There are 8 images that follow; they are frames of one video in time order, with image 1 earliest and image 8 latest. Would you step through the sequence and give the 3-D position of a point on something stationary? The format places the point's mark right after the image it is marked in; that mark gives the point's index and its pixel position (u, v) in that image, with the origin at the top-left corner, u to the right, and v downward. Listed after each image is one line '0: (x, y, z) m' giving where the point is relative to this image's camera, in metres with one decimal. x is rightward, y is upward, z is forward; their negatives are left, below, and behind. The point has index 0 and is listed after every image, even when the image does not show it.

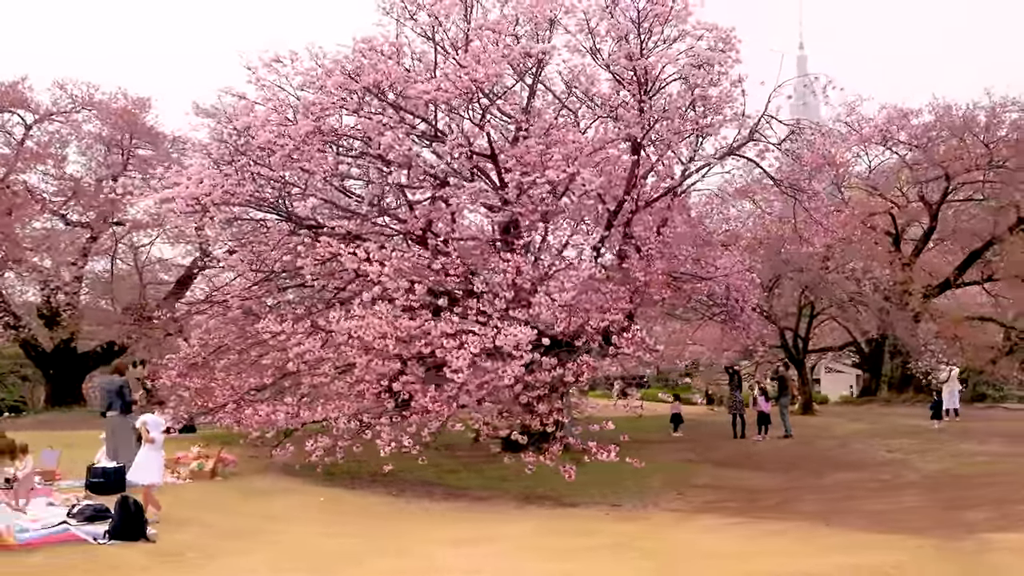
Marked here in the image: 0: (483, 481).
0: (-0.3, -2.2, +9.9) m
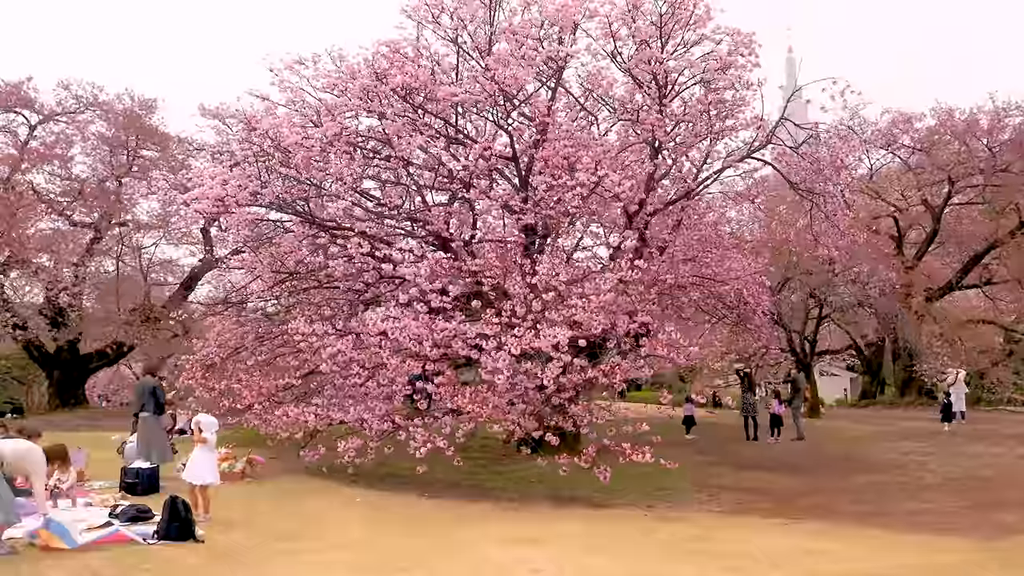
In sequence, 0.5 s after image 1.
0: (0.0, -2.3, +9.9) m
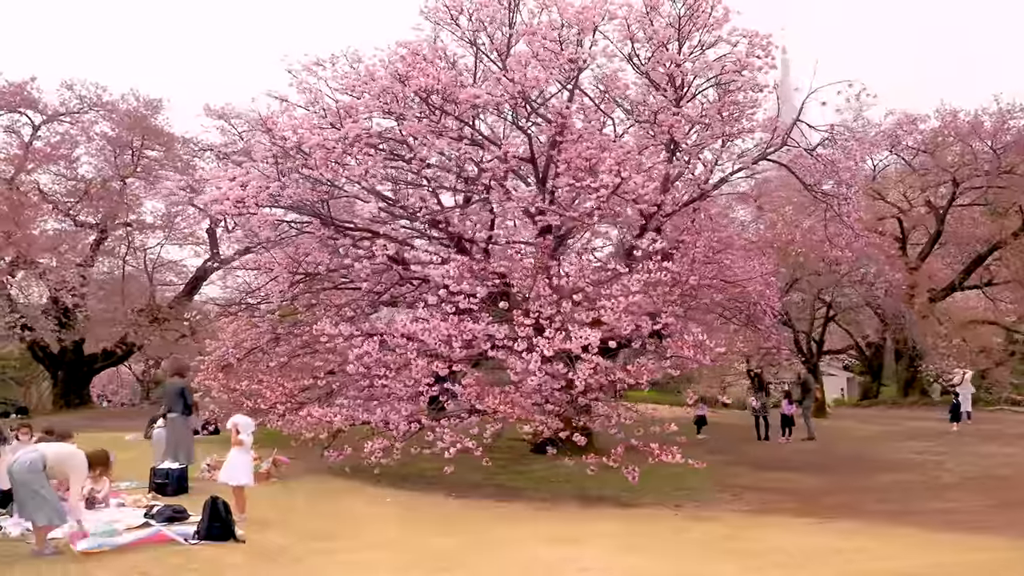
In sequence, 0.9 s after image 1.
0: (+0.3, -2.3, +10.0) m
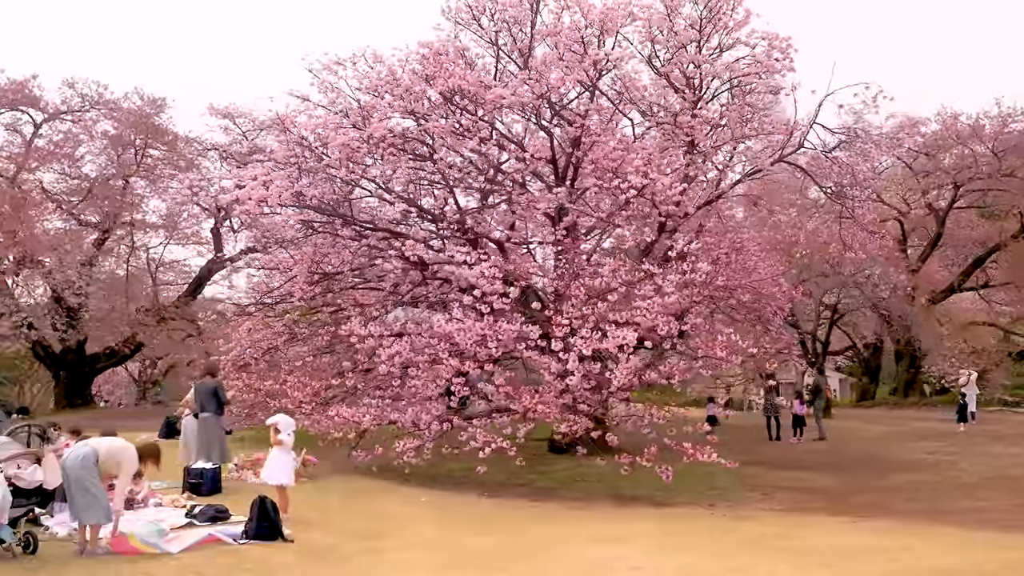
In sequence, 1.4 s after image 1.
0: (+0.7, -2.3, +10.0) m
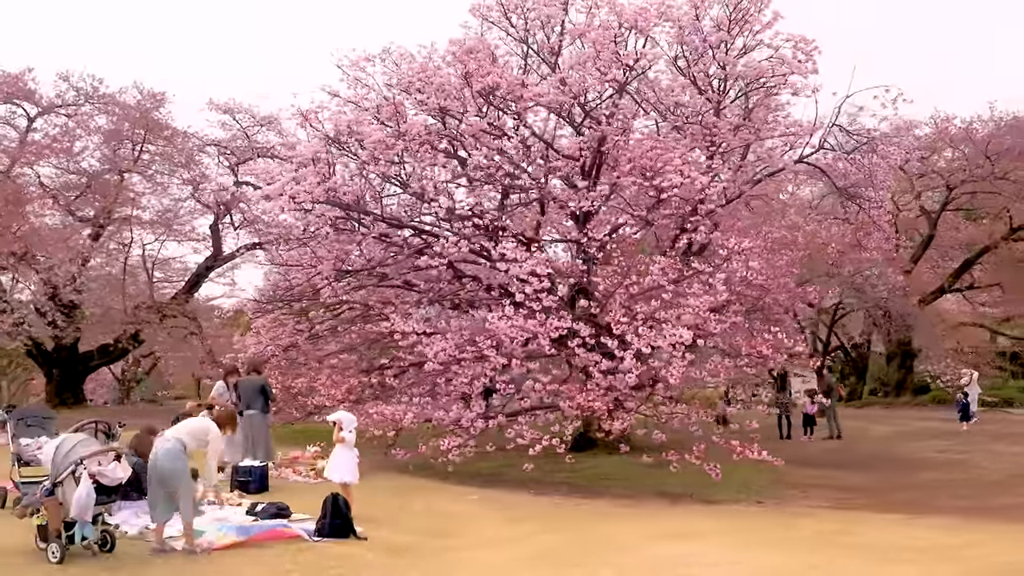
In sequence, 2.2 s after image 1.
0: (+1.2, -2.3, +10.0) m
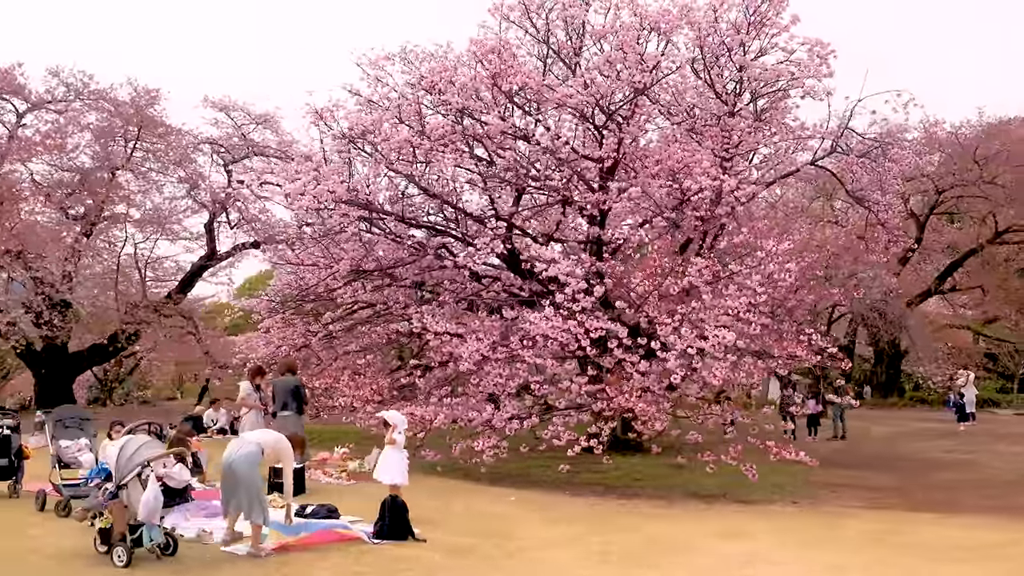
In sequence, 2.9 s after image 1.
0: (+1.6, -2.3, +10.1) m
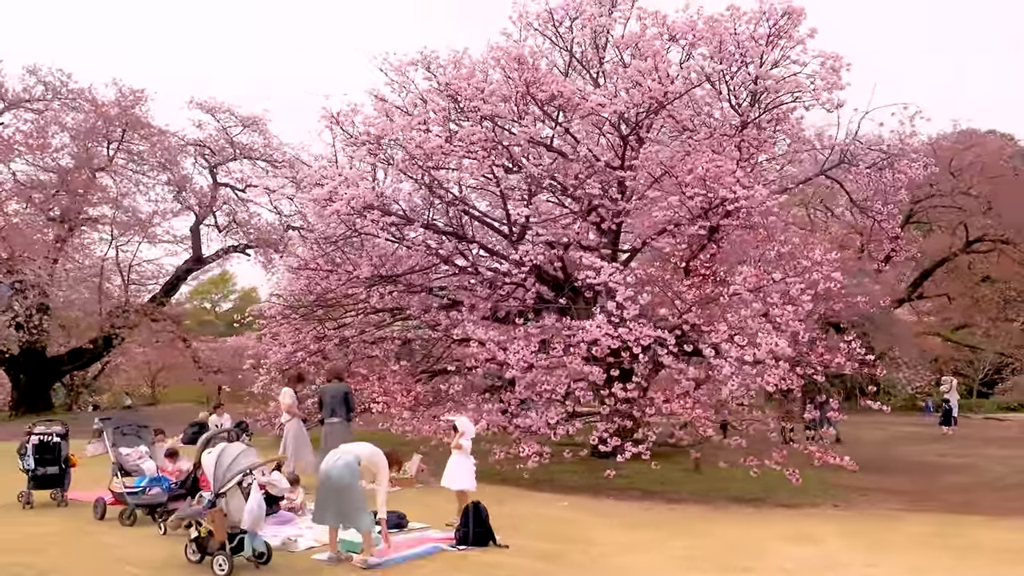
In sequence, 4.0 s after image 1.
0: (+2.1, -2.3, +10.2) m
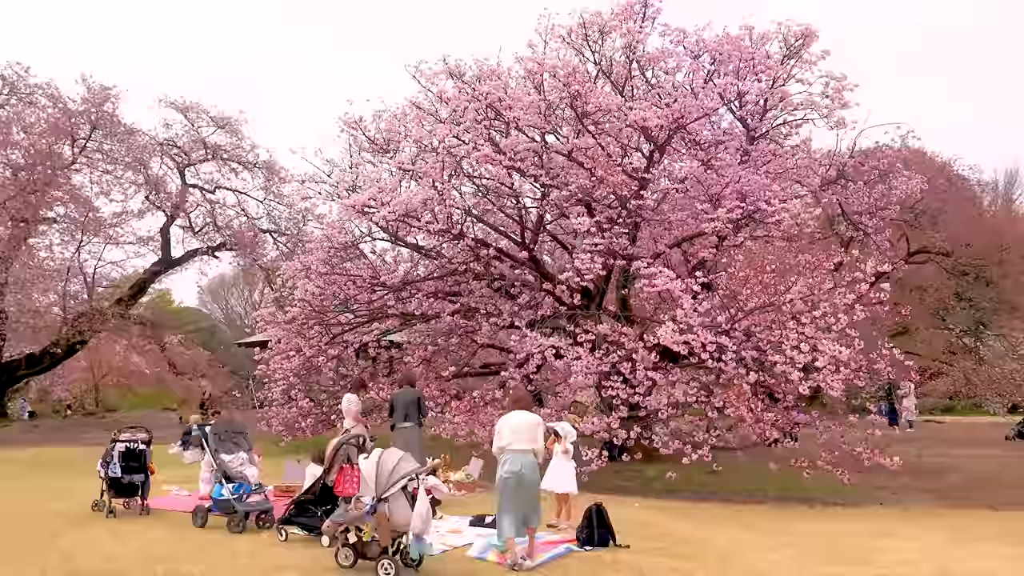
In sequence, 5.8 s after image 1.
0: (+2.7, -2.5, +10.6) m
